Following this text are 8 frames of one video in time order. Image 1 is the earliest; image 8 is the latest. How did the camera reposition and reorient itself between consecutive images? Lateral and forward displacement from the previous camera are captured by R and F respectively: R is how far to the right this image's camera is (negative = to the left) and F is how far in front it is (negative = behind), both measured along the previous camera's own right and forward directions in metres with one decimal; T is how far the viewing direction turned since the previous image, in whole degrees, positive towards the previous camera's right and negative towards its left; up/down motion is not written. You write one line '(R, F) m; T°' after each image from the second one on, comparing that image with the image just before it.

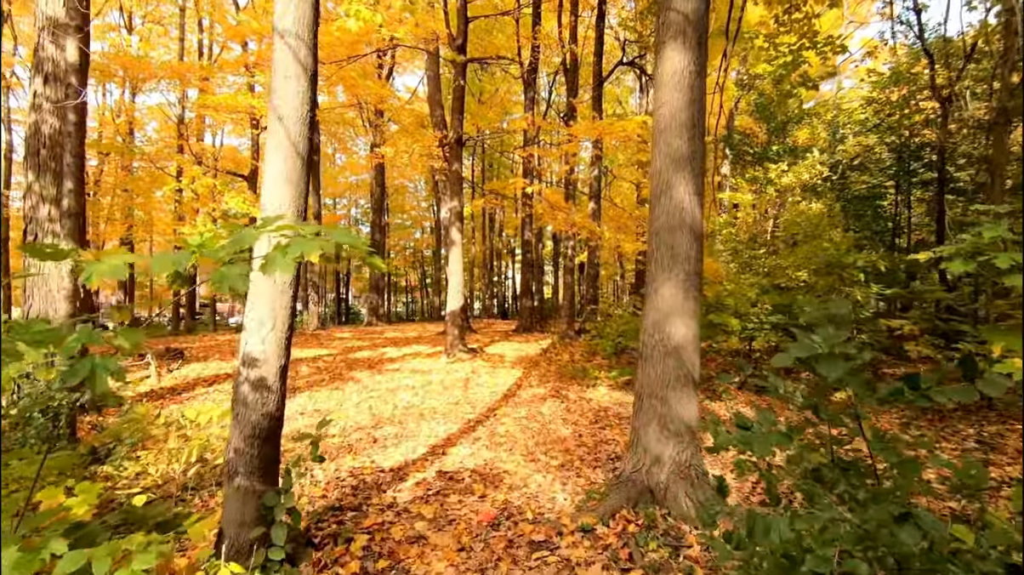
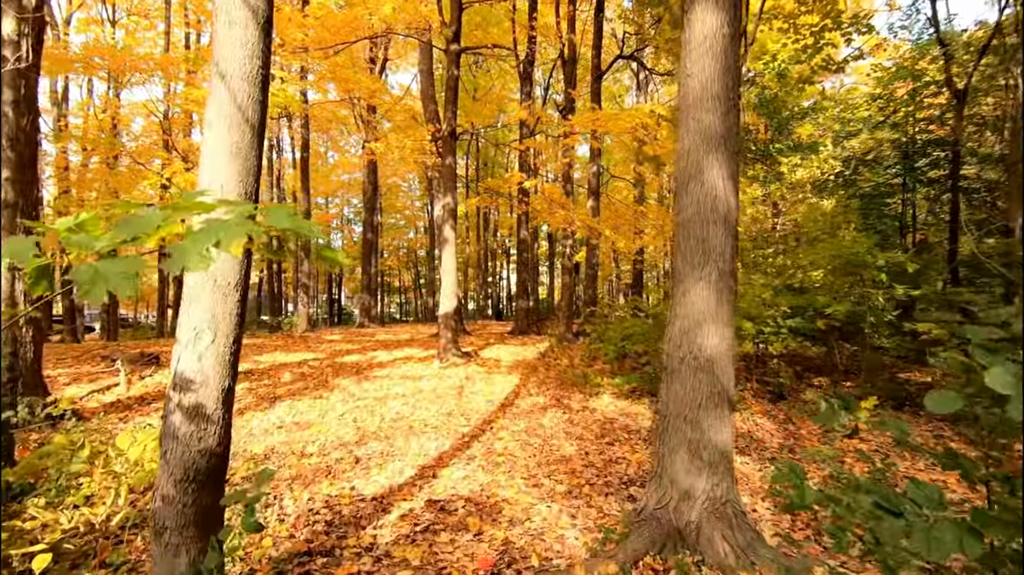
(0.0, +0.6) m; +1°
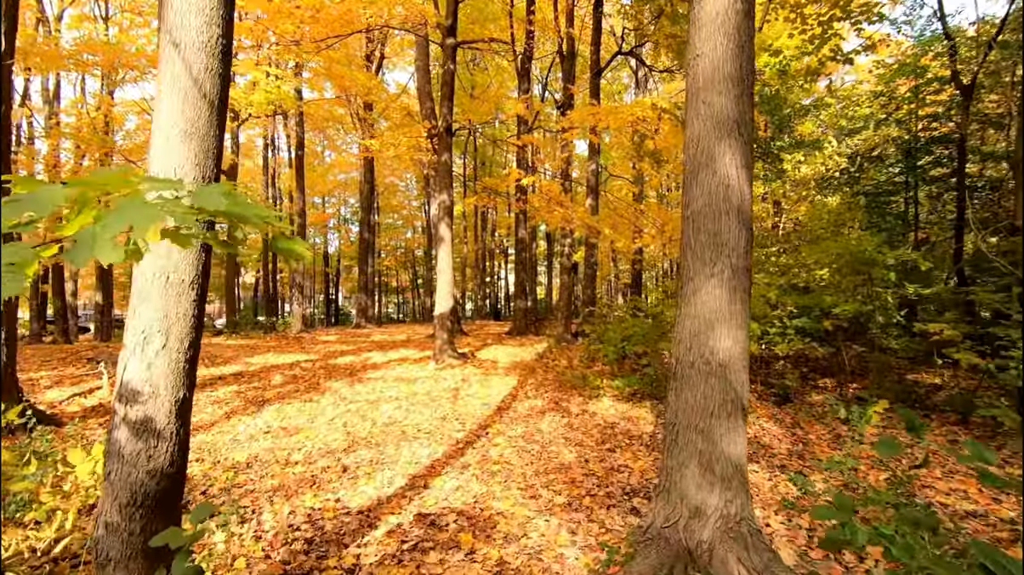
(0.0, +0.2) m; 0°
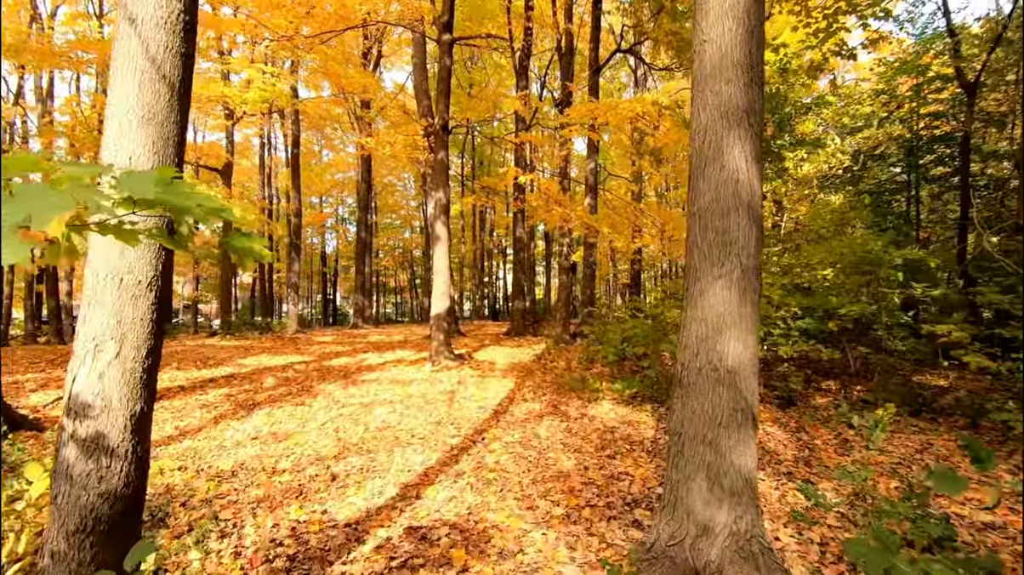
(0.0, +0.2) m; 0°
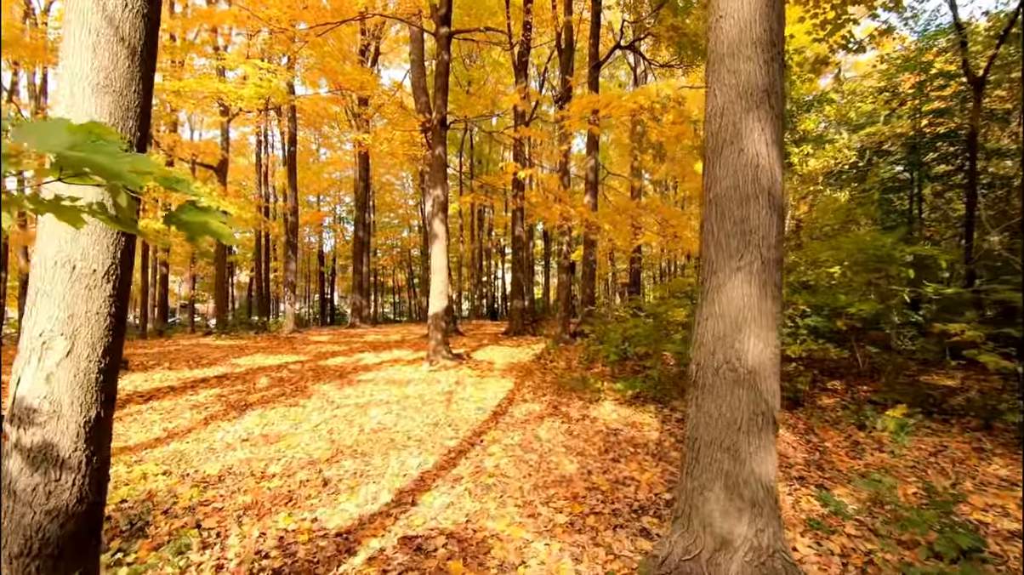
(0.0, +0.2) m; 0°
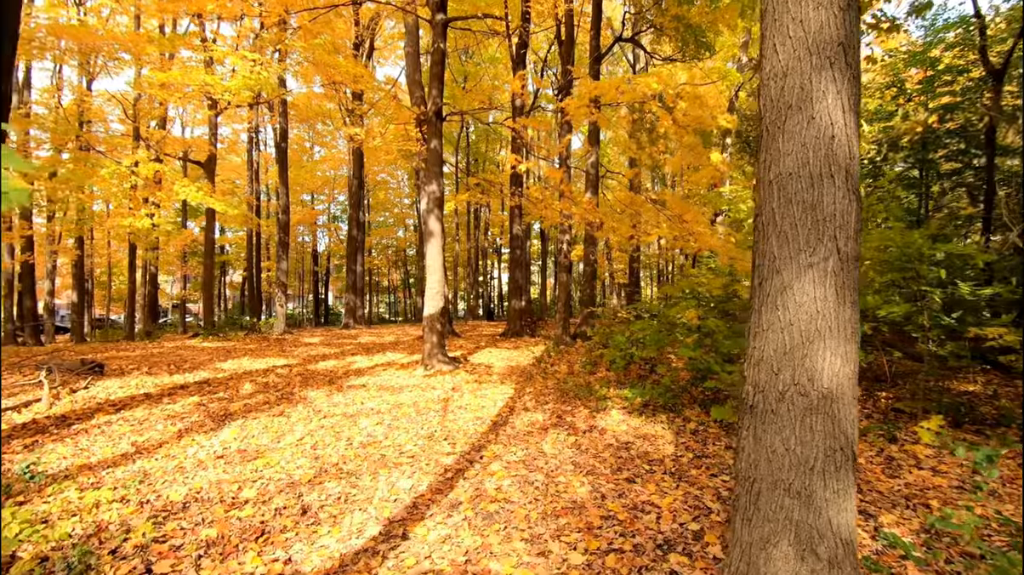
(-0.1, +0.5) m; 0°
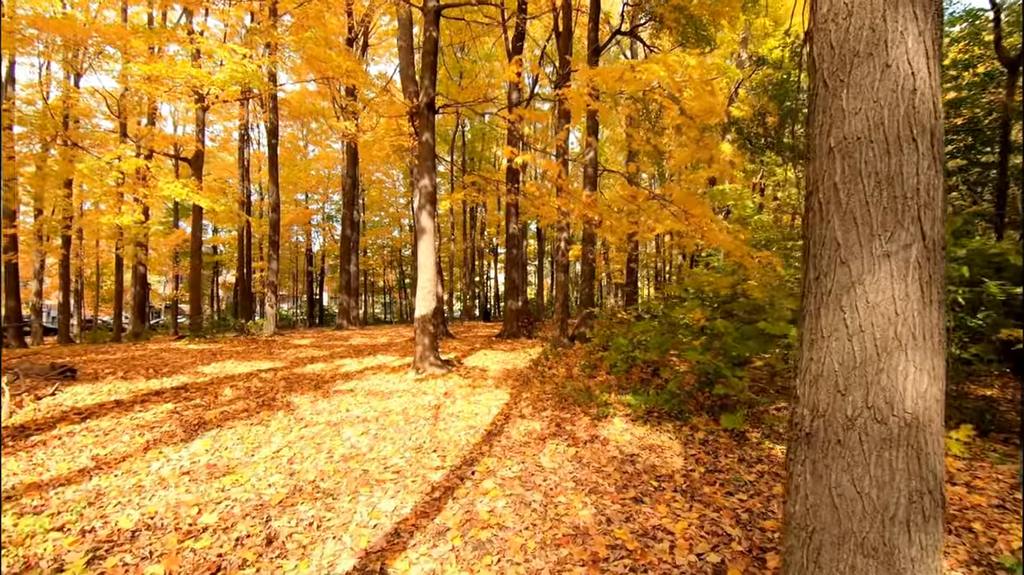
(0.0, +0.4) m; 0°
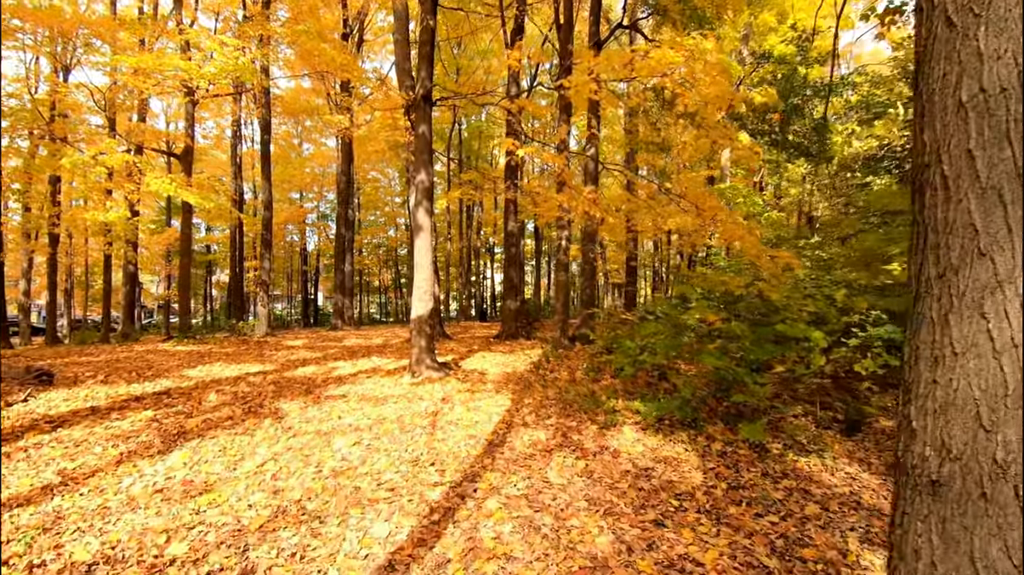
(-0.1, +0.4) m; 0°
